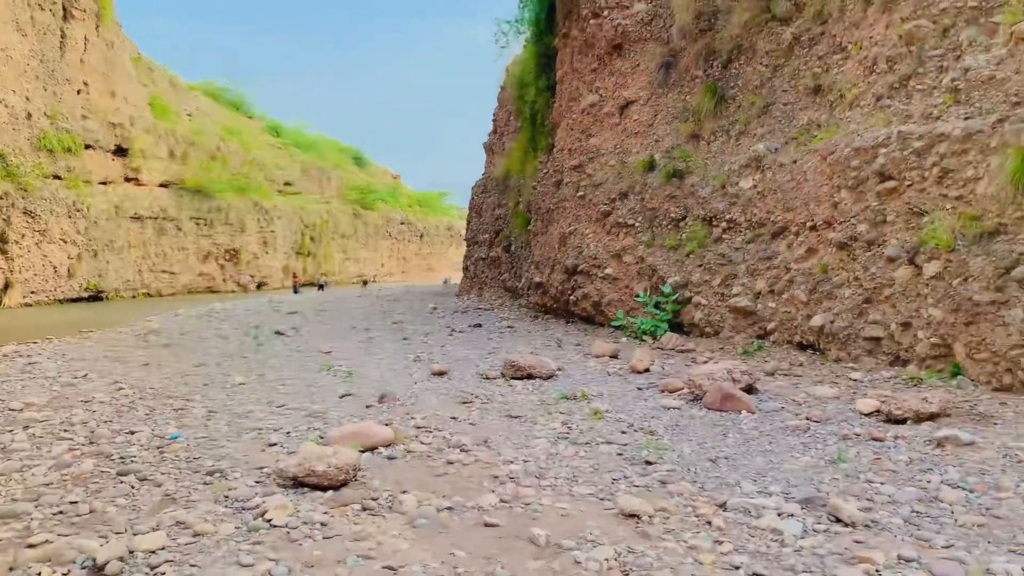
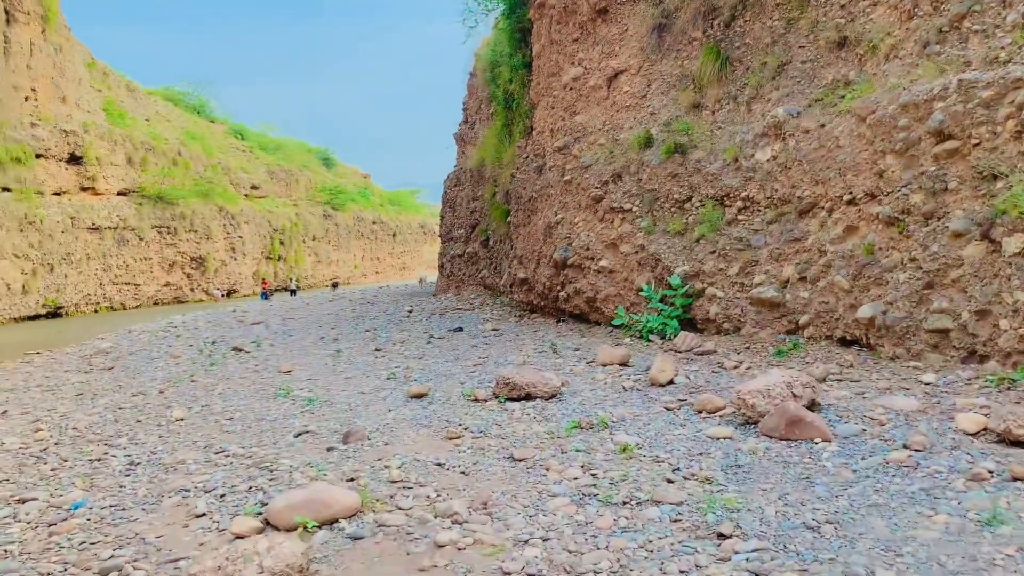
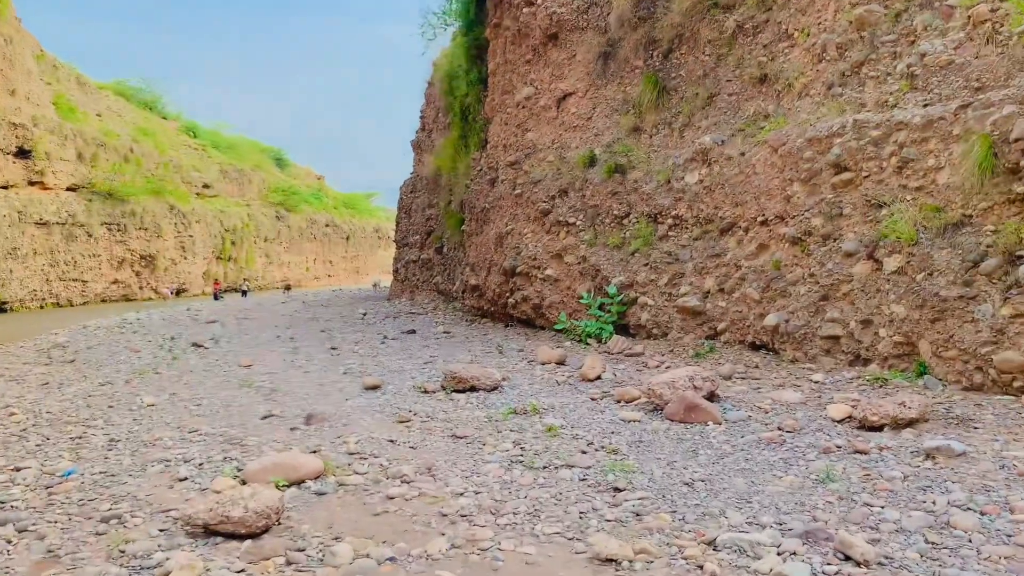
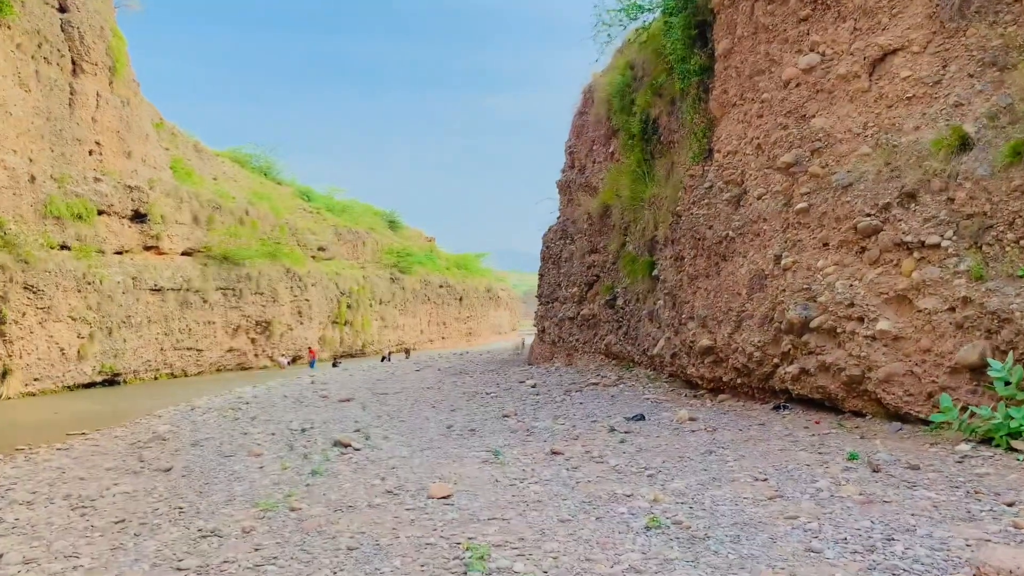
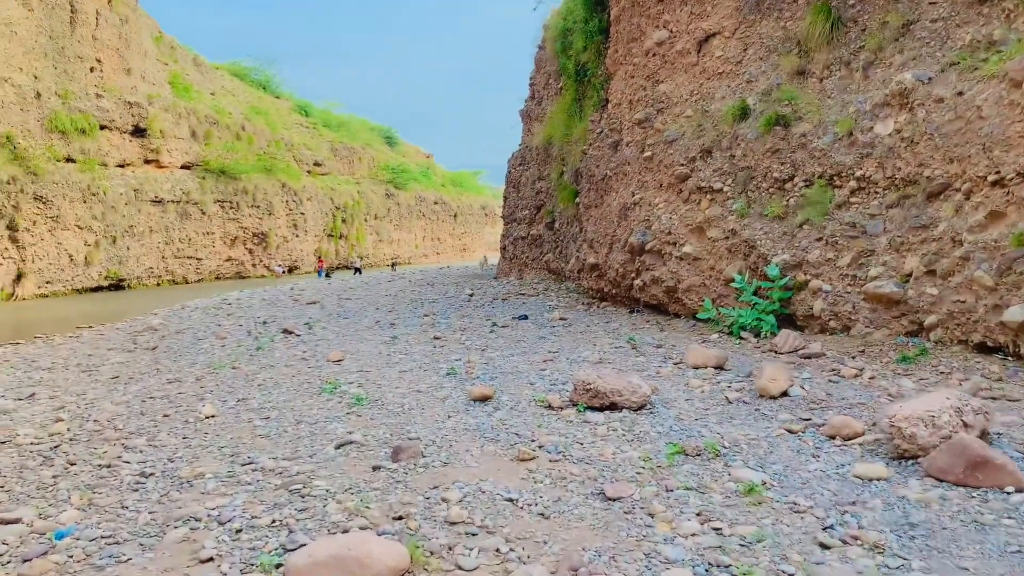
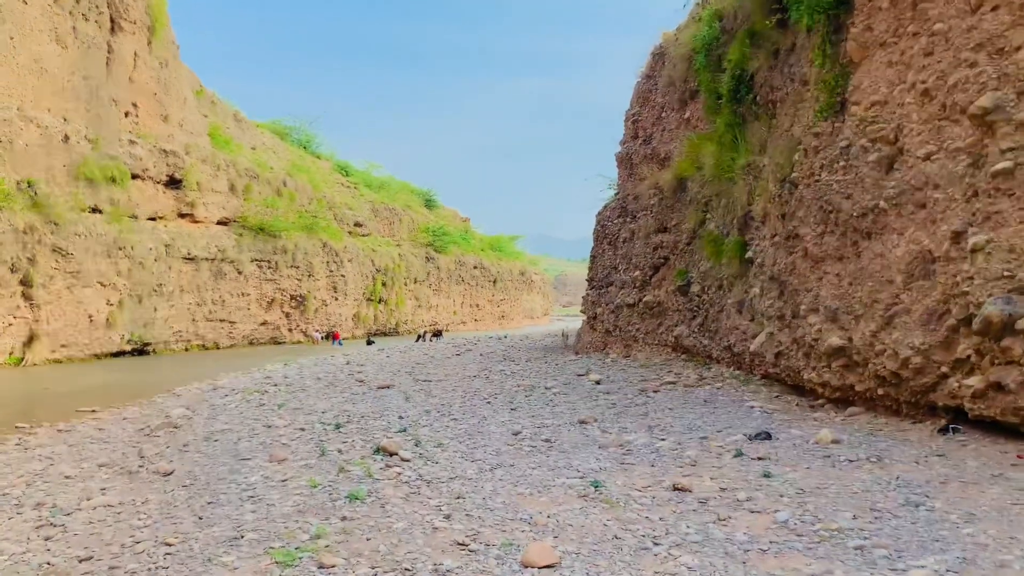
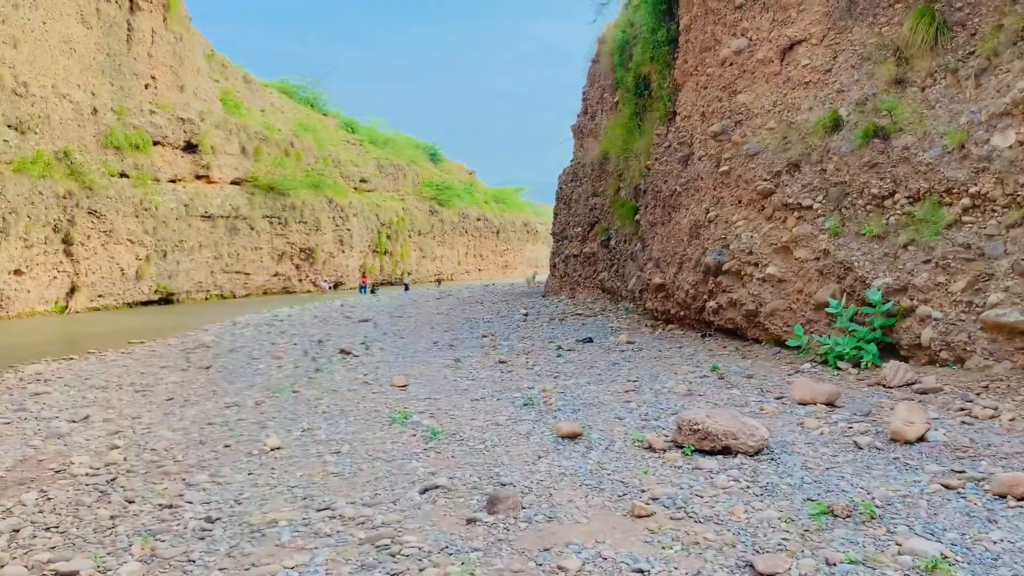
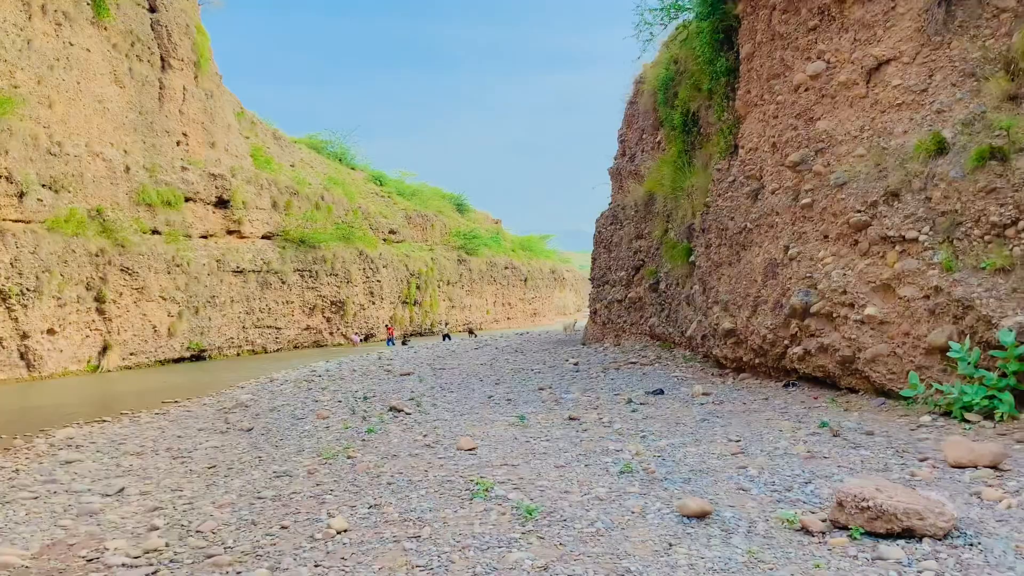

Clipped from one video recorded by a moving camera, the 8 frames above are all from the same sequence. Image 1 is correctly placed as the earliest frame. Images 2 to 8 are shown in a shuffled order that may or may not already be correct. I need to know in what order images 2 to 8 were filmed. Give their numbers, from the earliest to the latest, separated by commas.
3, 2, 5, 7, 8, 4, 6
